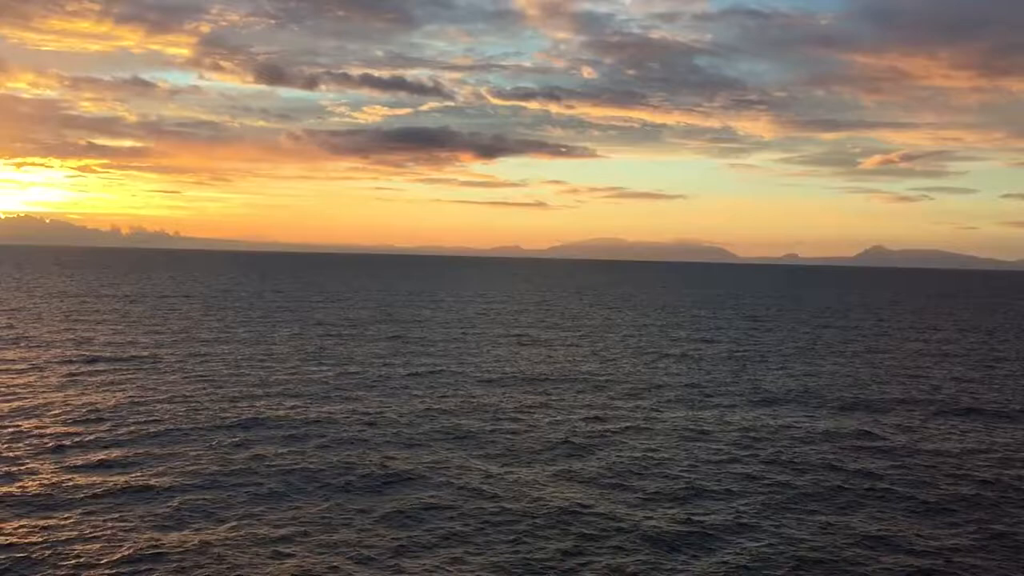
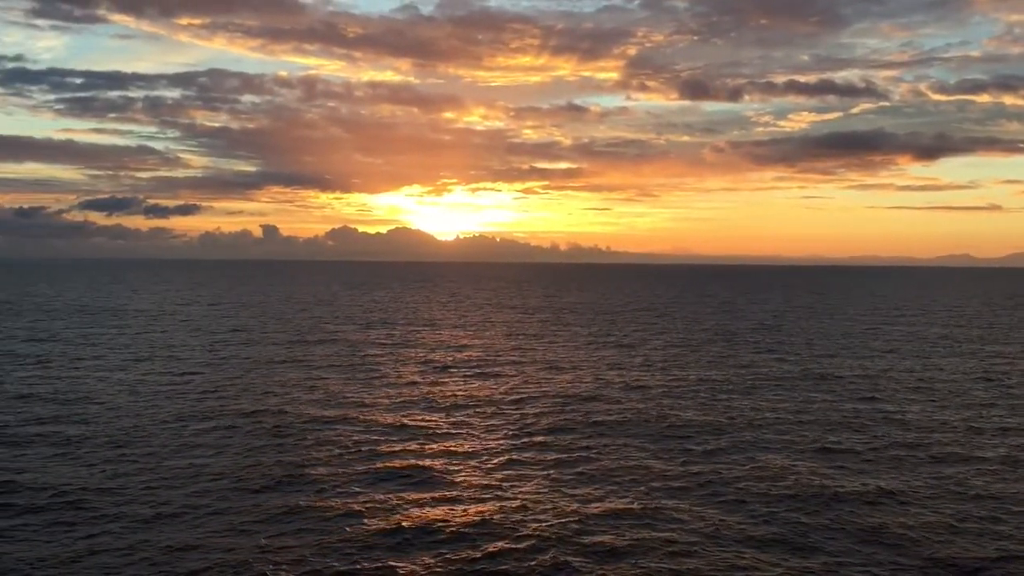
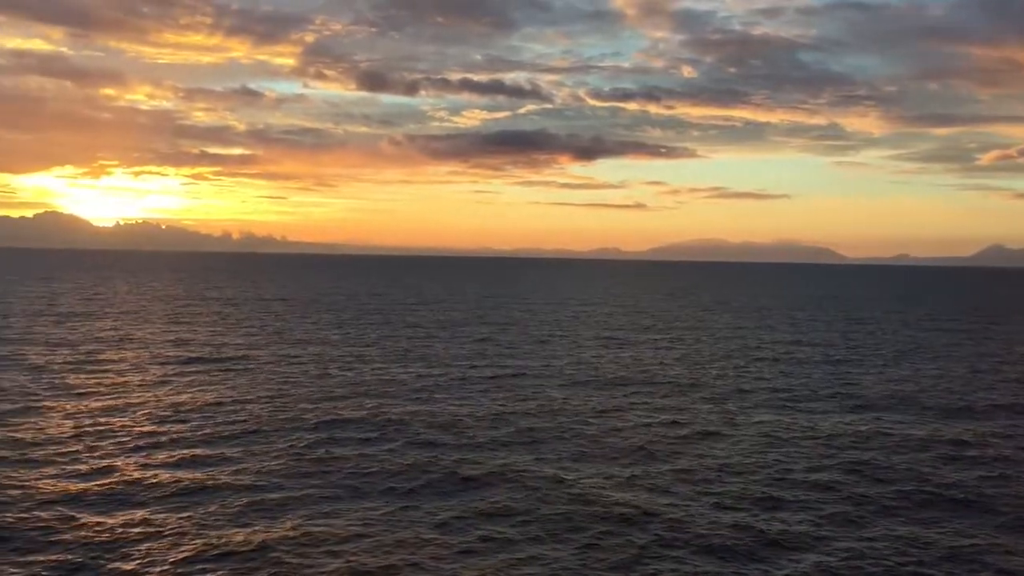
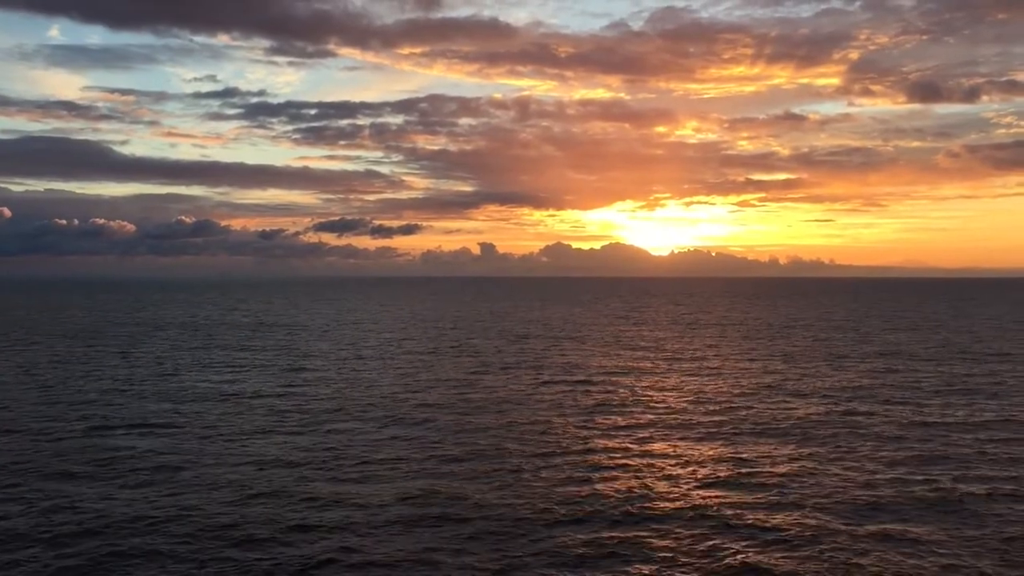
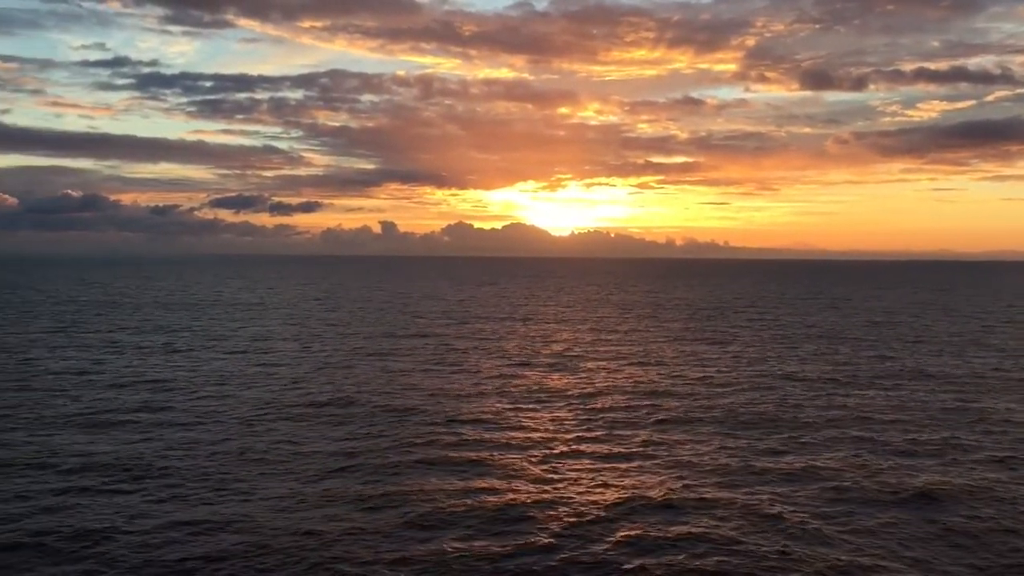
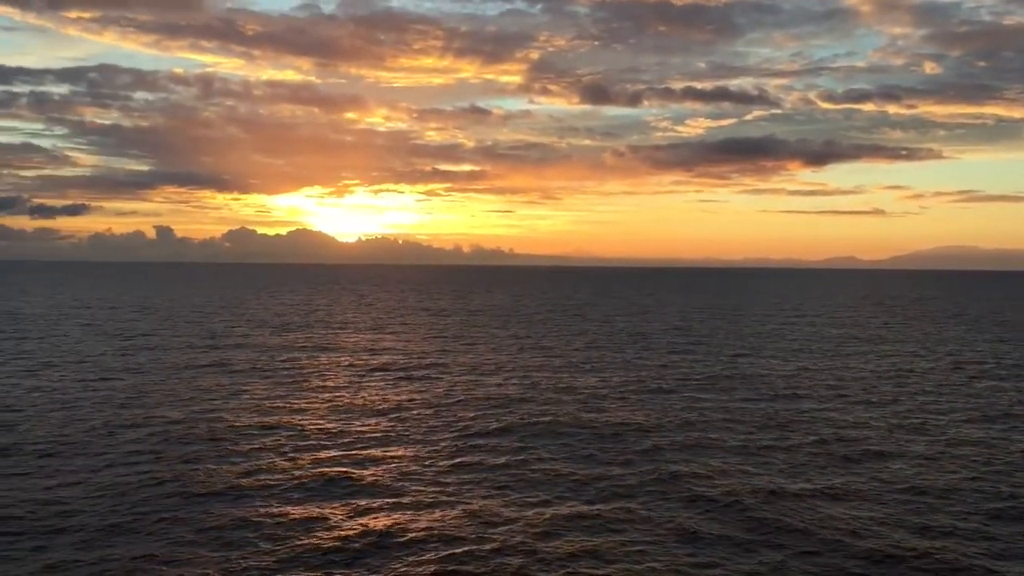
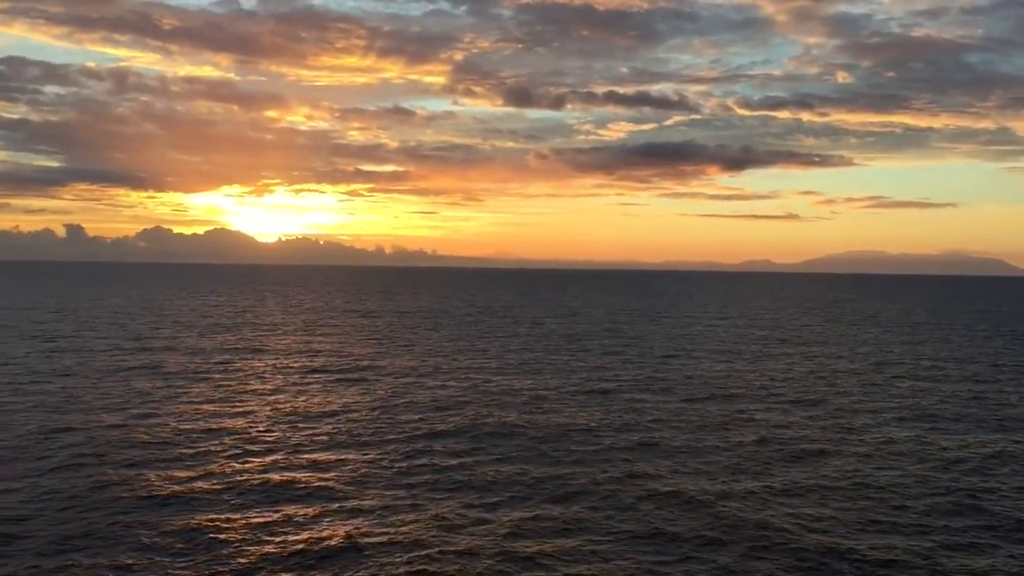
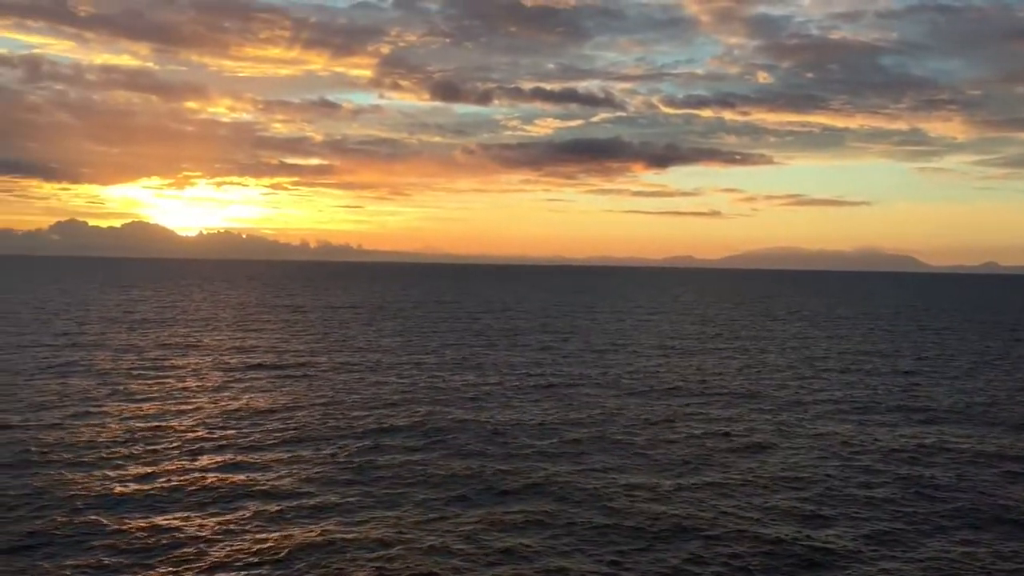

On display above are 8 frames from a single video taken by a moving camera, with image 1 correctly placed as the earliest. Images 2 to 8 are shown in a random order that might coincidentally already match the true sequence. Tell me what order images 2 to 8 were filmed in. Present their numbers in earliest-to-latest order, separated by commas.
3, 8, 7, 6, 2, 5, 4
